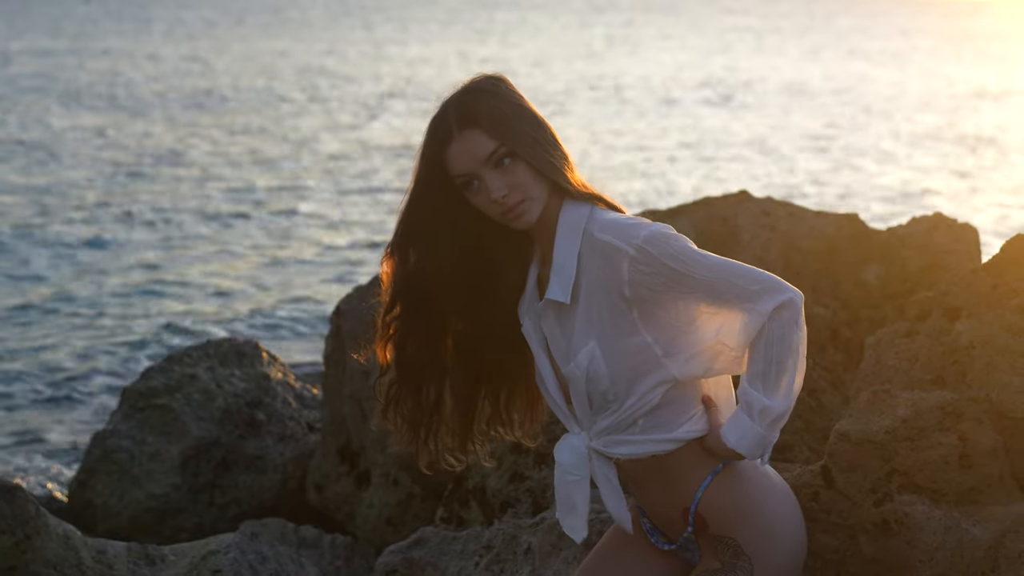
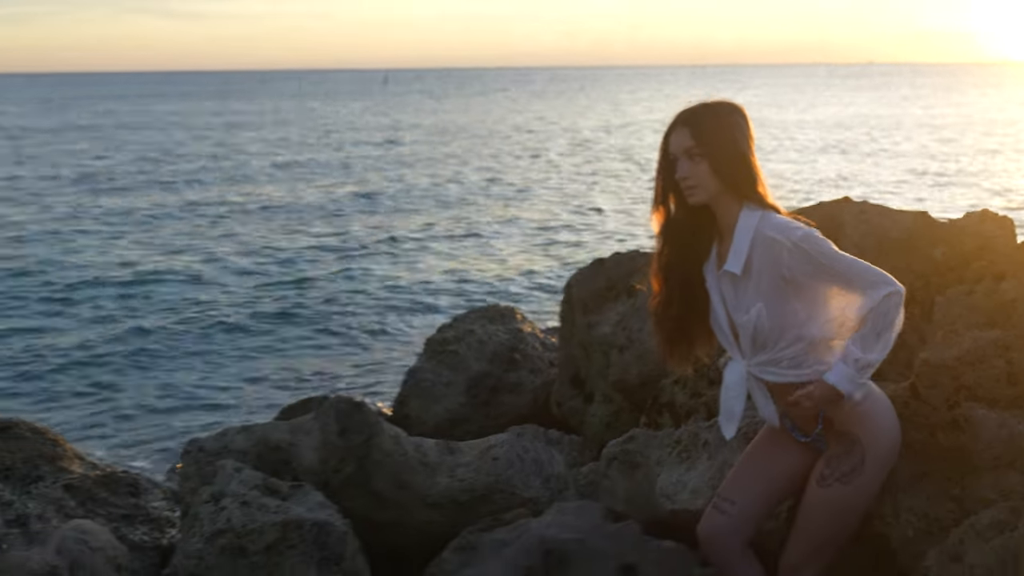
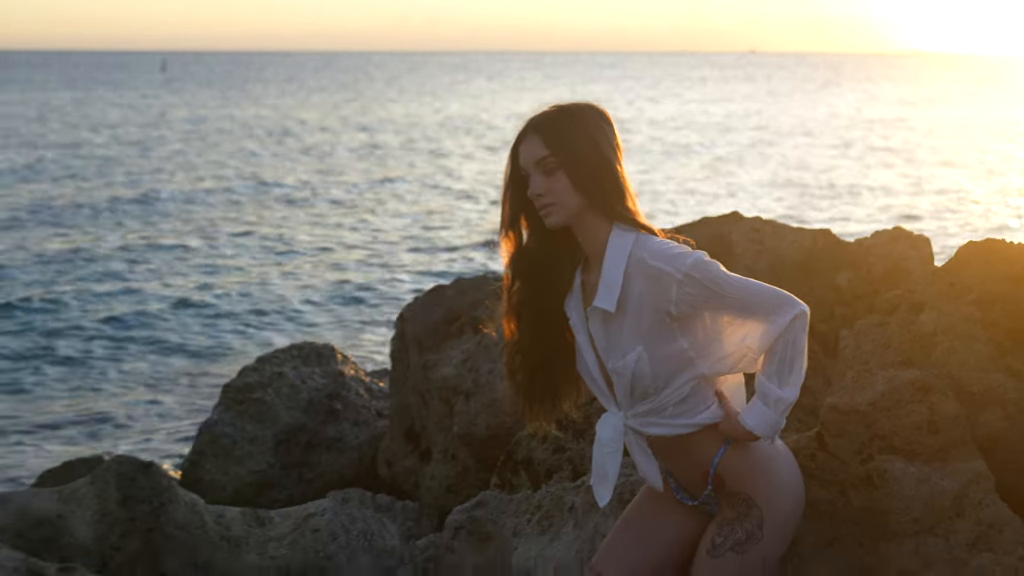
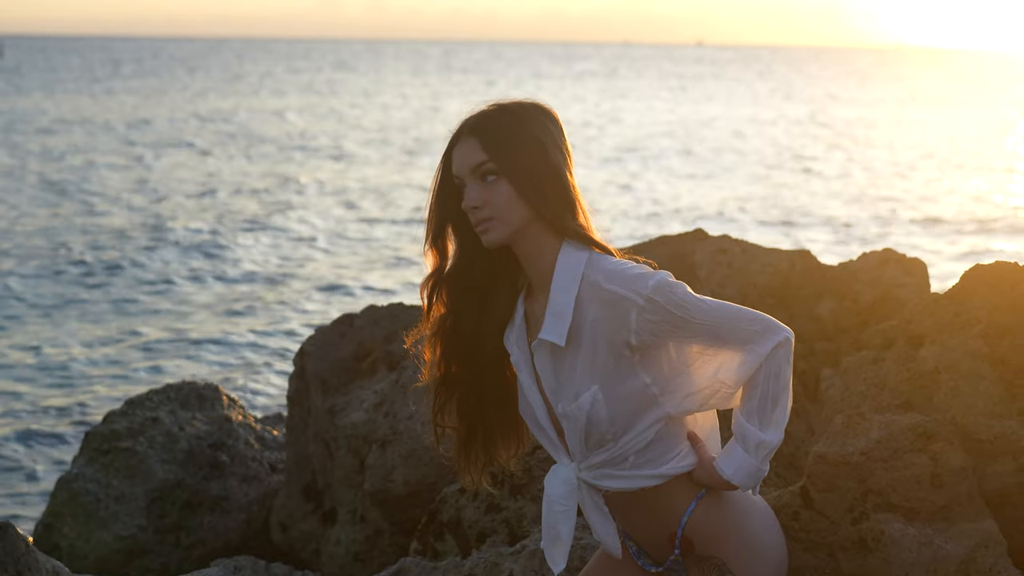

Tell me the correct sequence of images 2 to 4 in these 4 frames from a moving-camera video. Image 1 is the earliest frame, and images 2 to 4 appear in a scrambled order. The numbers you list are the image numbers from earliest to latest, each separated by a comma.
4, 3, 2
